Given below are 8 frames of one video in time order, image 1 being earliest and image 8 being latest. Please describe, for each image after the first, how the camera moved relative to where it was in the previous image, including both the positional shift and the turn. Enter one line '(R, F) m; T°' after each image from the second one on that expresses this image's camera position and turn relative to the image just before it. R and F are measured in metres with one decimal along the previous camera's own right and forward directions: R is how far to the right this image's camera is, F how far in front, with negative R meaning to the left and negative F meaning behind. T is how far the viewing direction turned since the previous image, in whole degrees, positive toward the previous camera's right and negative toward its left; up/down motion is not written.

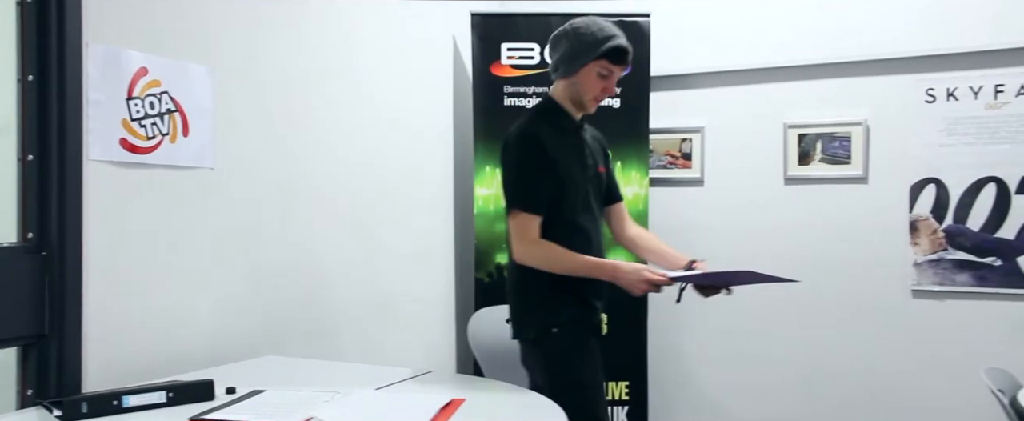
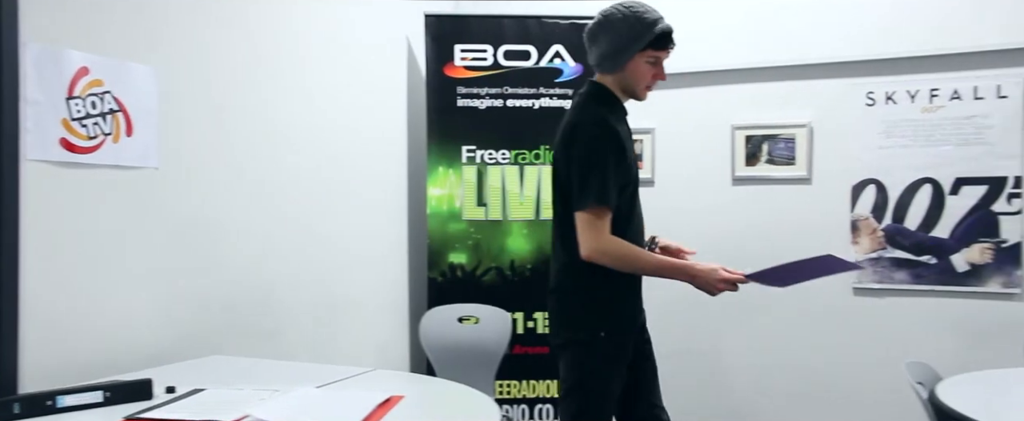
(+0.1, 0.0) m; +2°
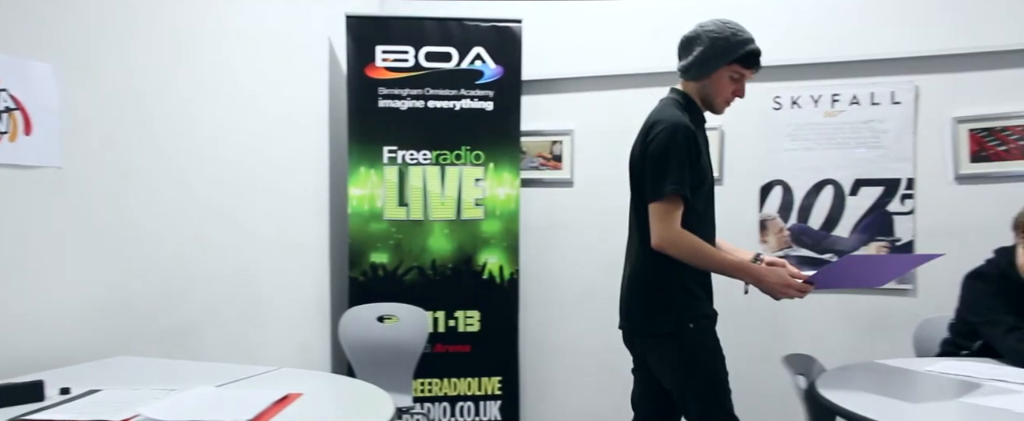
(+0.1, 0.0) m; +3°
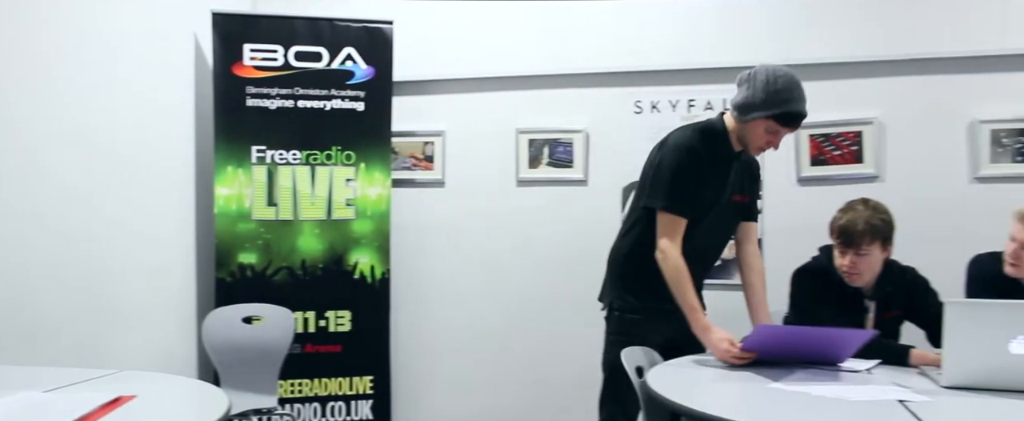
(+0.2, 0.0) m; +5°
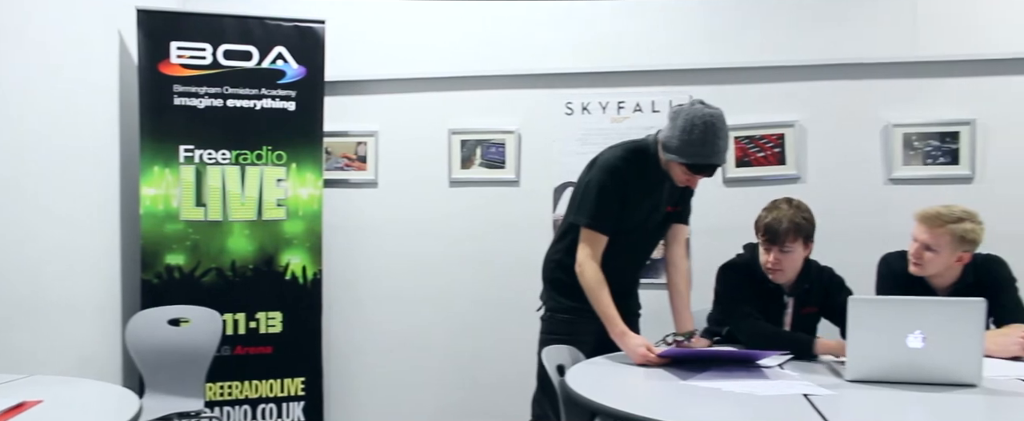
(-1.3, +0.3) m; +34°
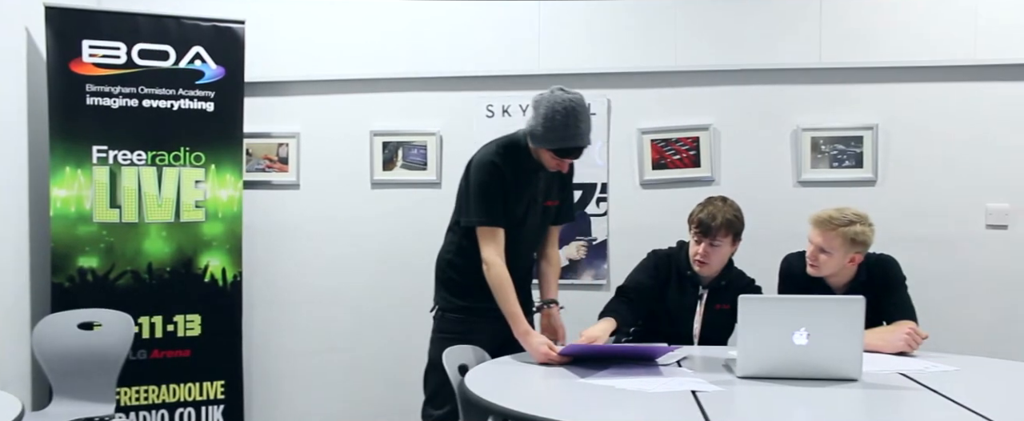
(+0.2, 0.0) m; +2°
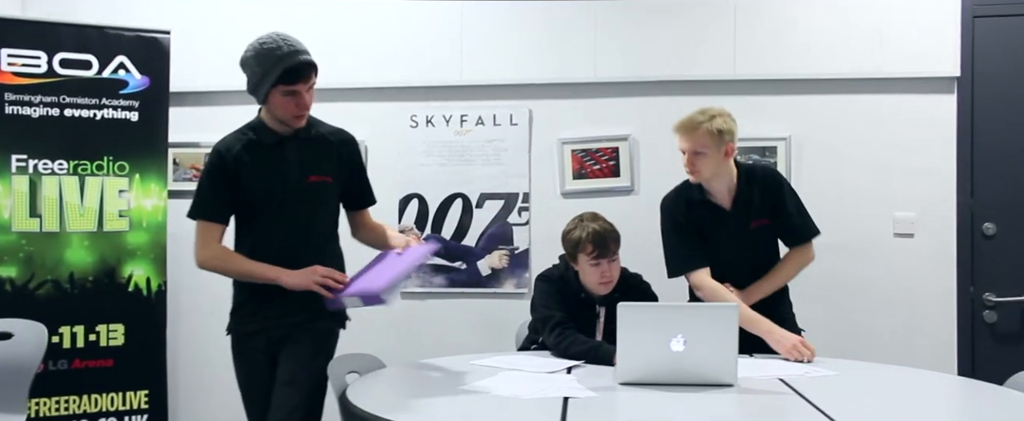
(+0.3, 0.0) m; +1°
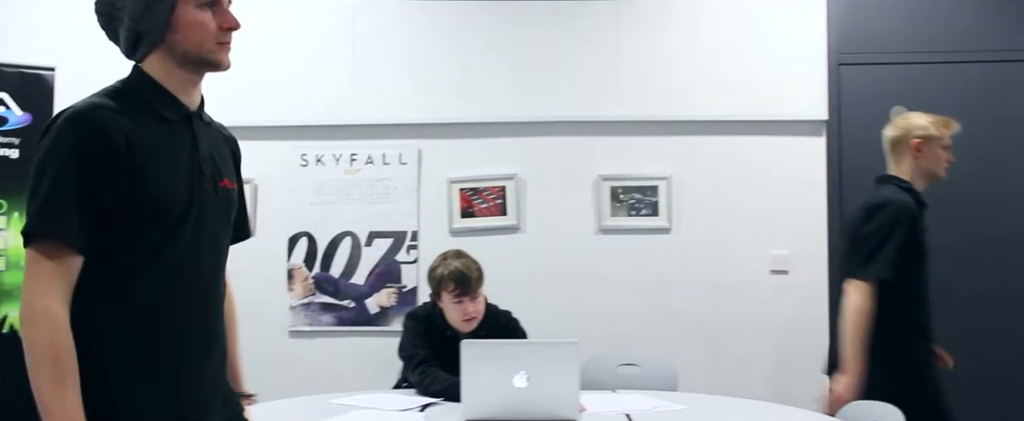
(+0.4, 0.0) m; +3°
